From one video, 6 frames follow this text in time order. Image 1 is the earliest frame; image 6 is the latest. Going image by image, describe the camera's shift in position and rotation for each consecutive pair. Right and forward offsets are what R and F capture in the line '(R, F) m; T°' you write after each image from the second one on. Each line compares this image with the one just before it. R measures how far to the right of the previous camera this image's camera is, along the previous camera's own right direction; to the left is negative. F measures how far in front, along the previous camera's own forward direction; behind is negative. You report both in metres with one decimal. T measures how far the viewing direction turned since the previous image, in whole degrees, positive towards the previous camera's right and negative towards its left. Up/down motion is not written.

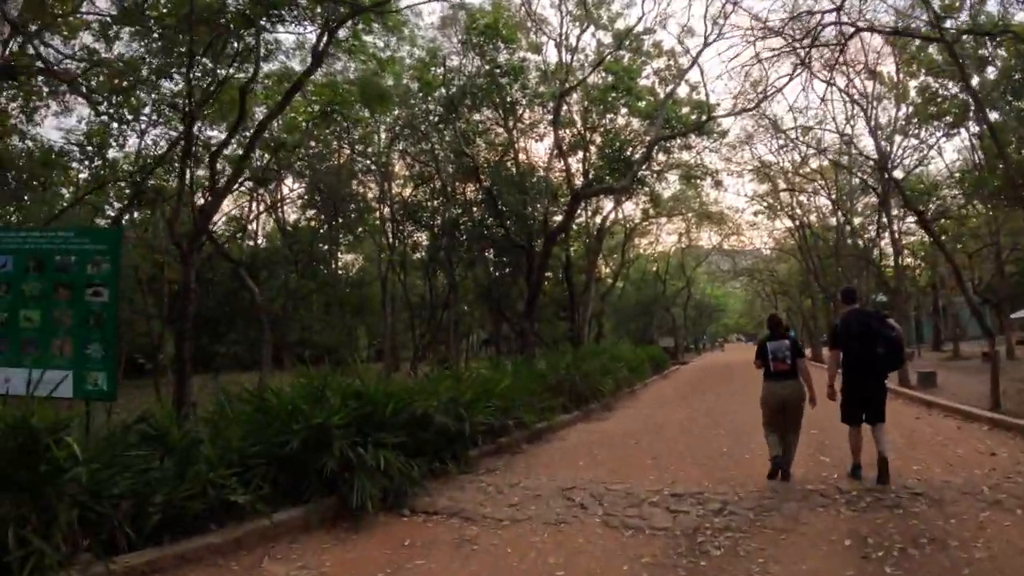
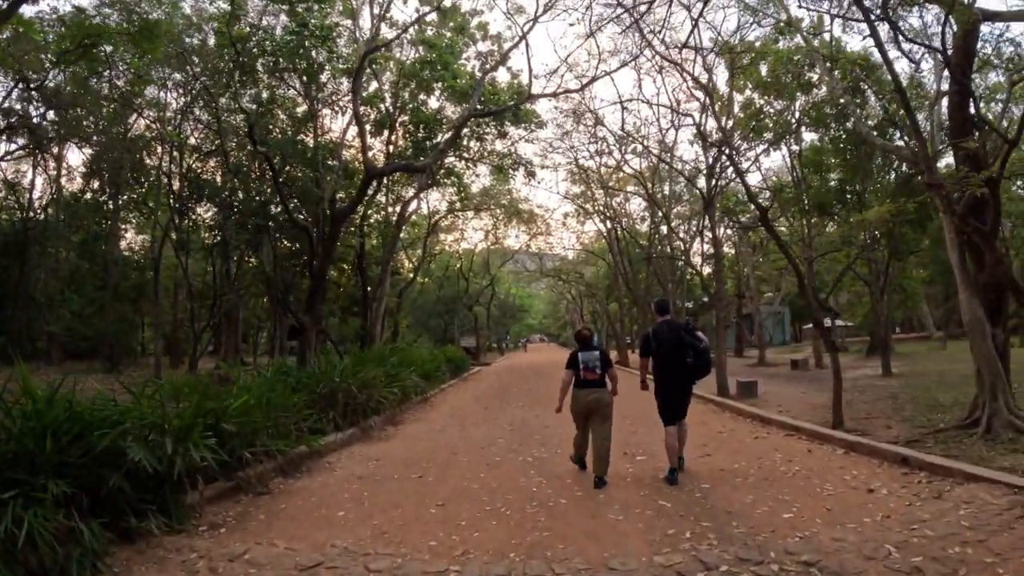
(+0.6, +2.8) m; +13°
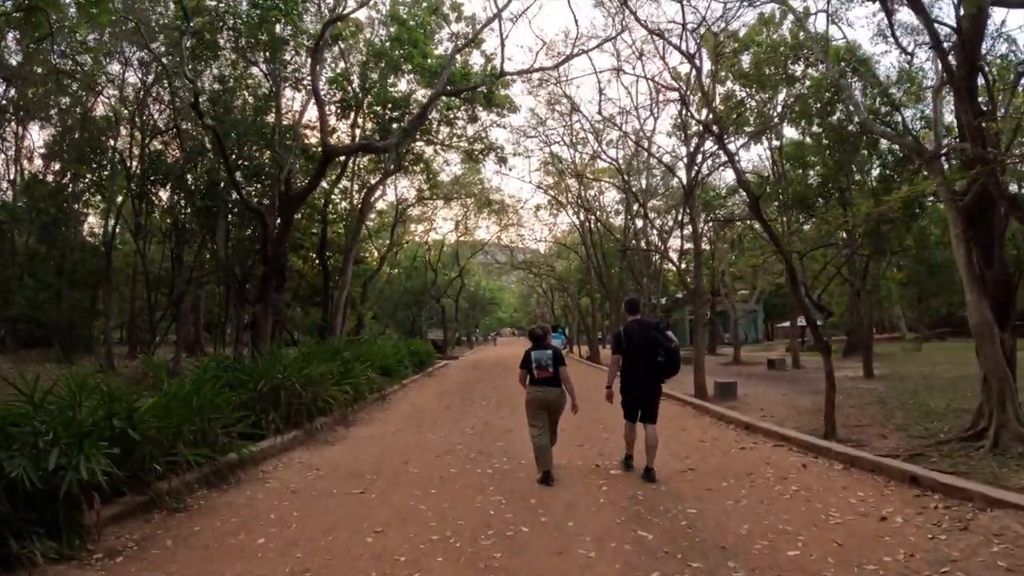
(+0.1, +1.1) m; +2°
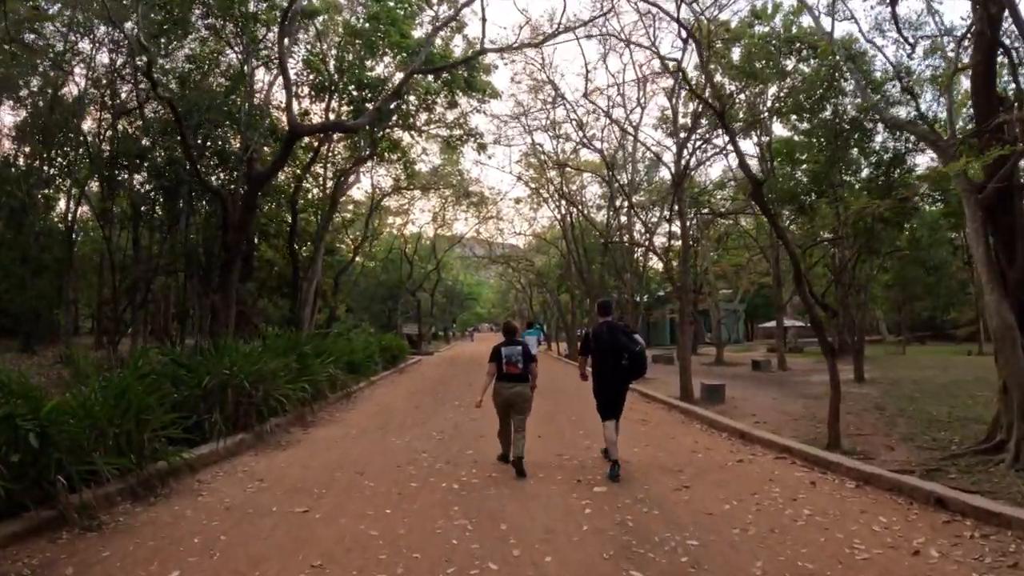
(0.0, +1.0) m; +1°
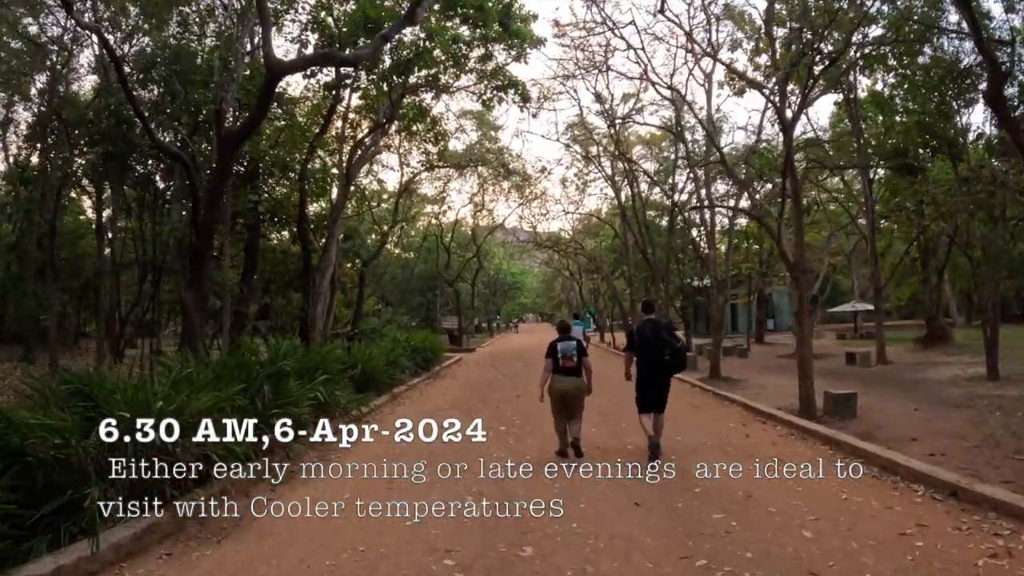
(-0.2, +3.4) m; -3°
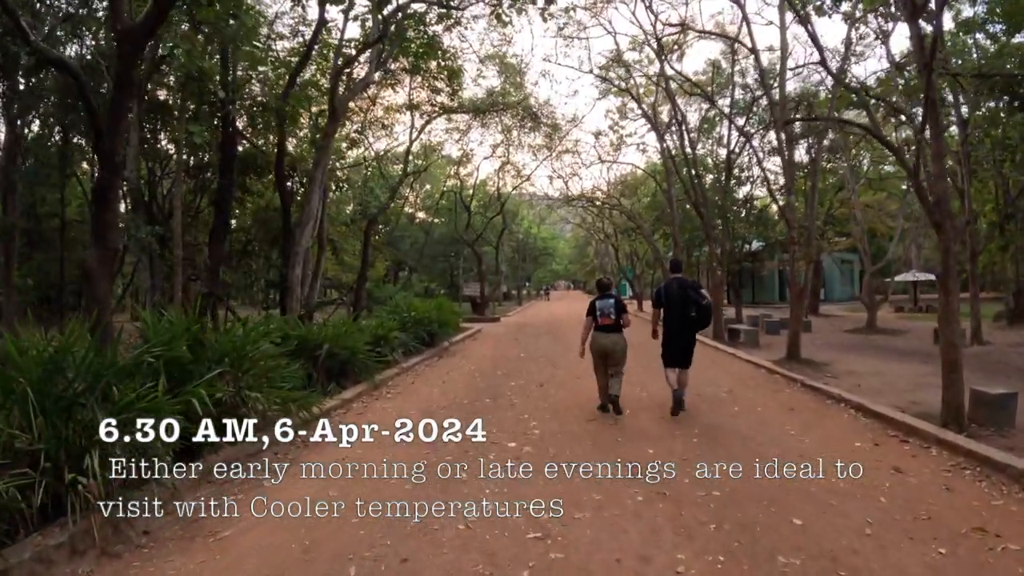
(+0.1, +3.1) m; -2°
